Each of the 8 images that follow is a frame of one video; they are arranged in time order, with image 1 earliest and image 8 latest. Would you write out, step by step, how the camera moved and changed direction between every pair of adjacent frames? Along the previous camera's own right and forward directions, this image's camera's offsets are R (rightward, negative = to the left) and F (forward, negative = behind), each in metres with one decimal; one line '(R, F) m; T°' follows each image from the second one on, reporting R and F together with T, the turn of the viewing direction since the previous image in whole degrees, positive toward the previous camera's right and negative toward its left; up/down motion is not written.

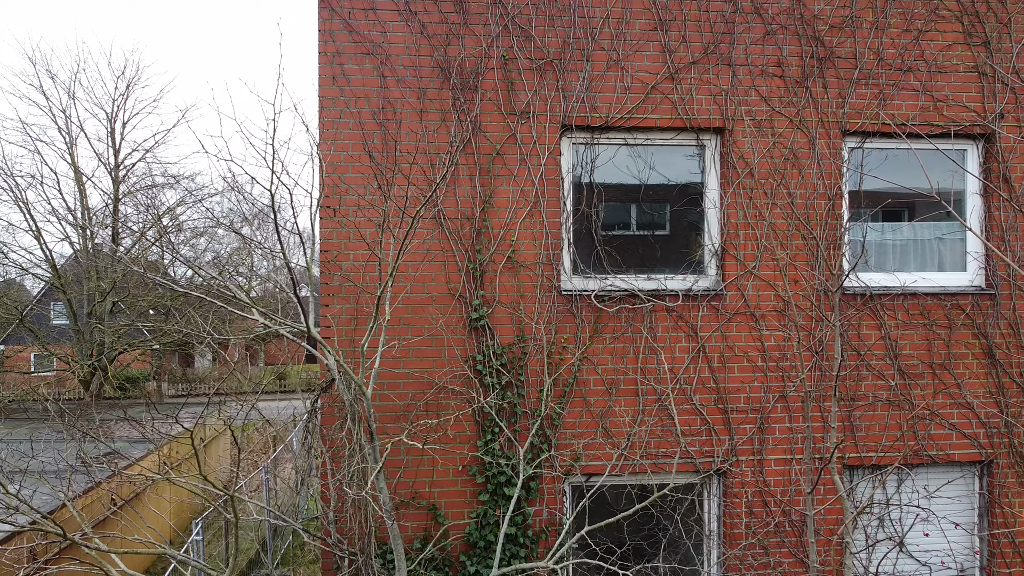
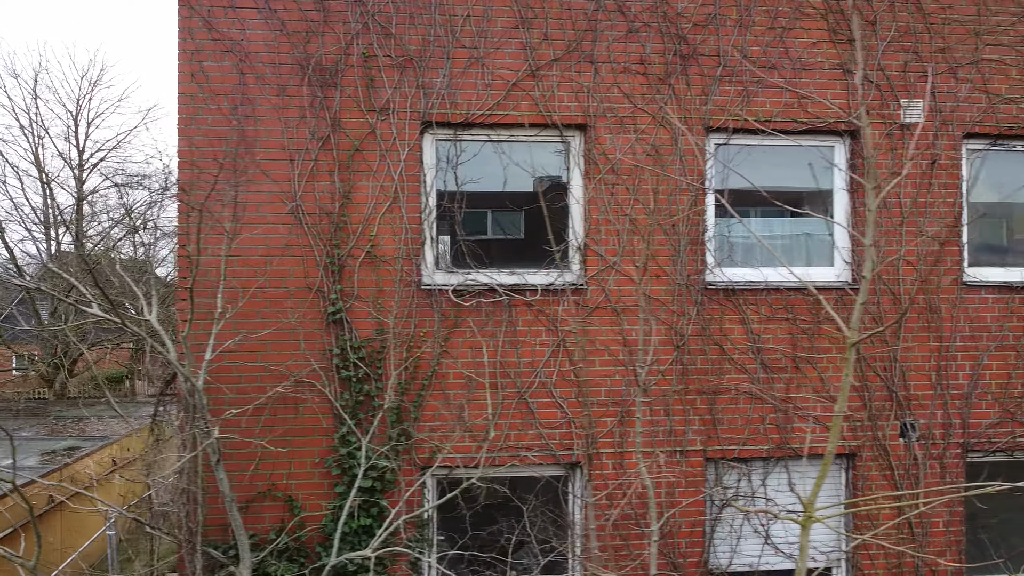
(+0.8, 0.0) m; 0°
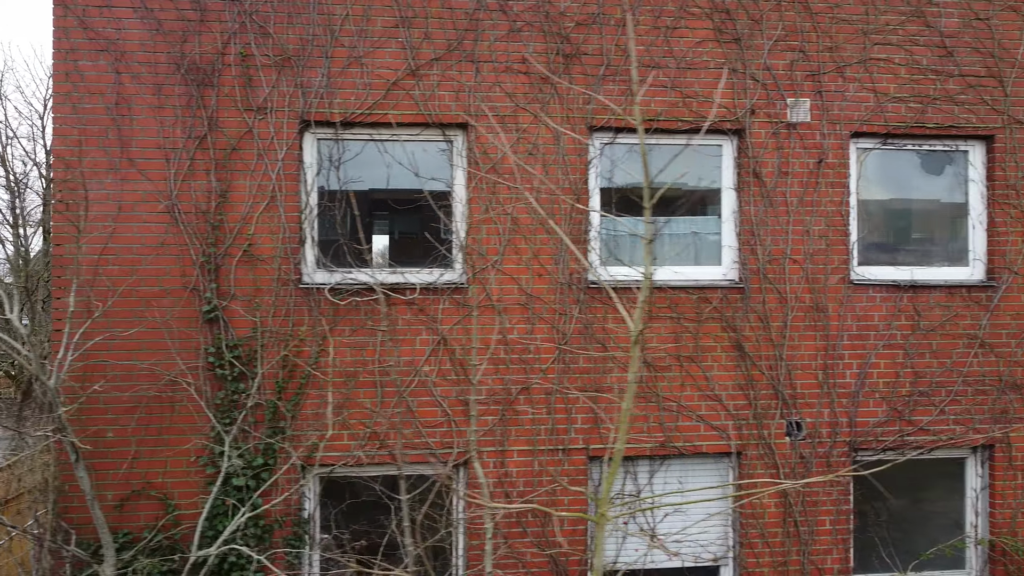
(+0.7, 0.0) m; 0°
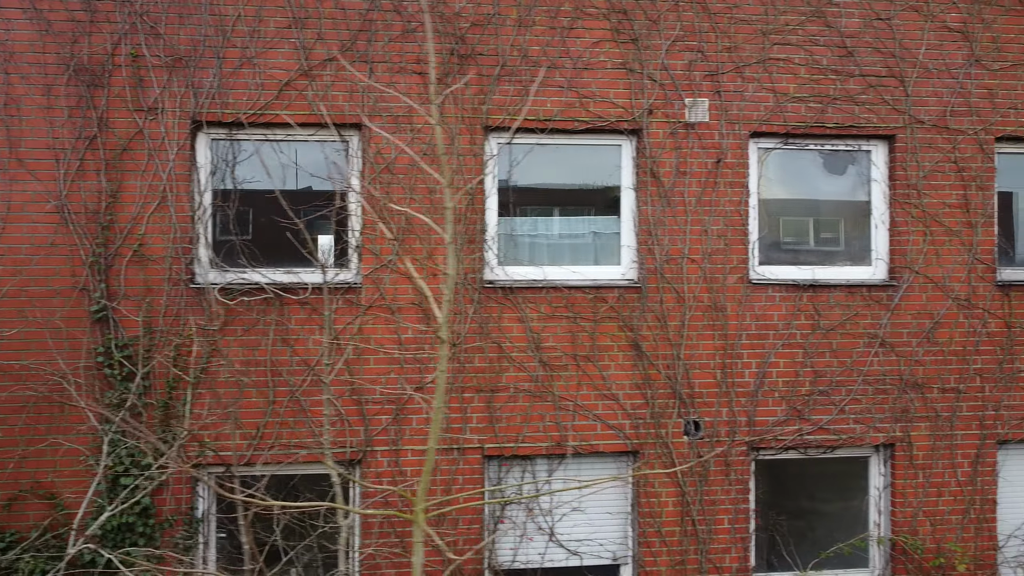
(+0.7, 0.0) m; 0°
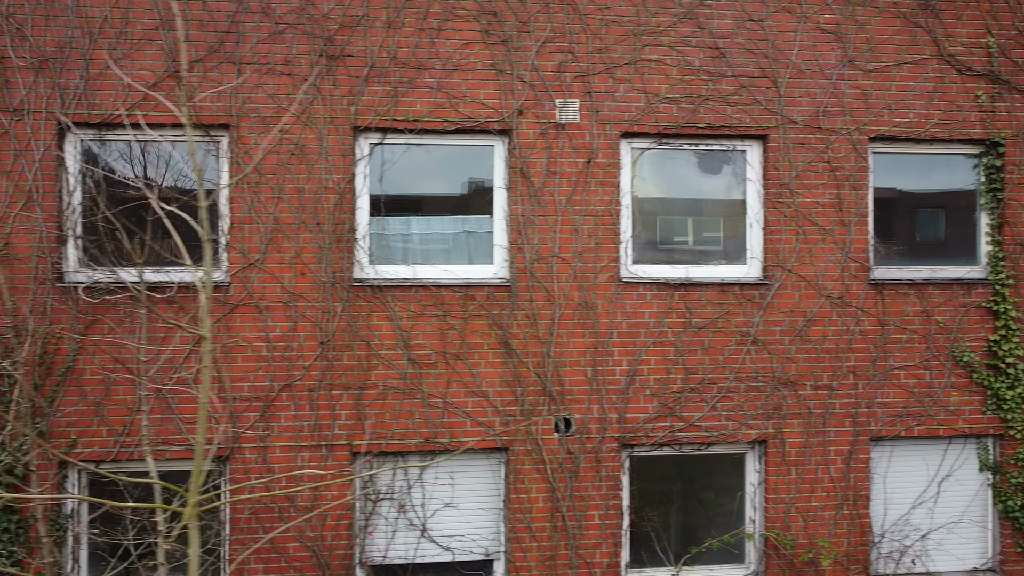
(+0.8, -0.1) m; 0°
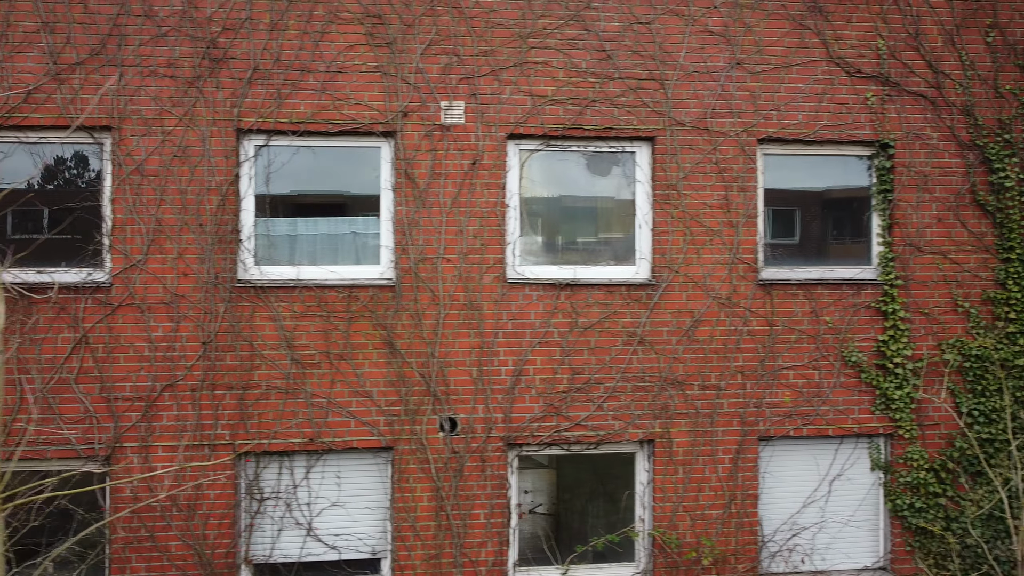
(+0.8, 0.0) m; 0°
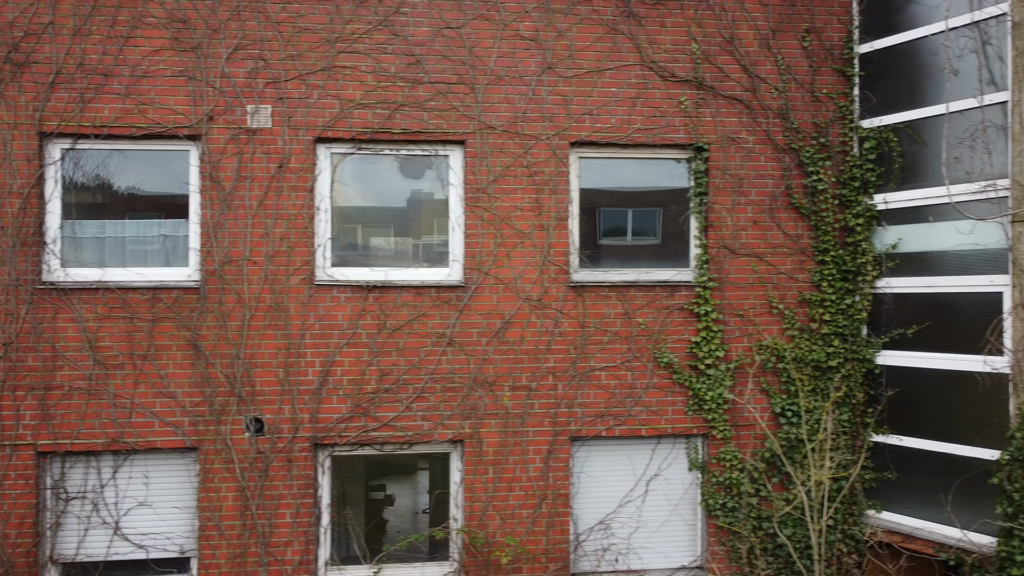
(+1.3, 0.0) m; 0°
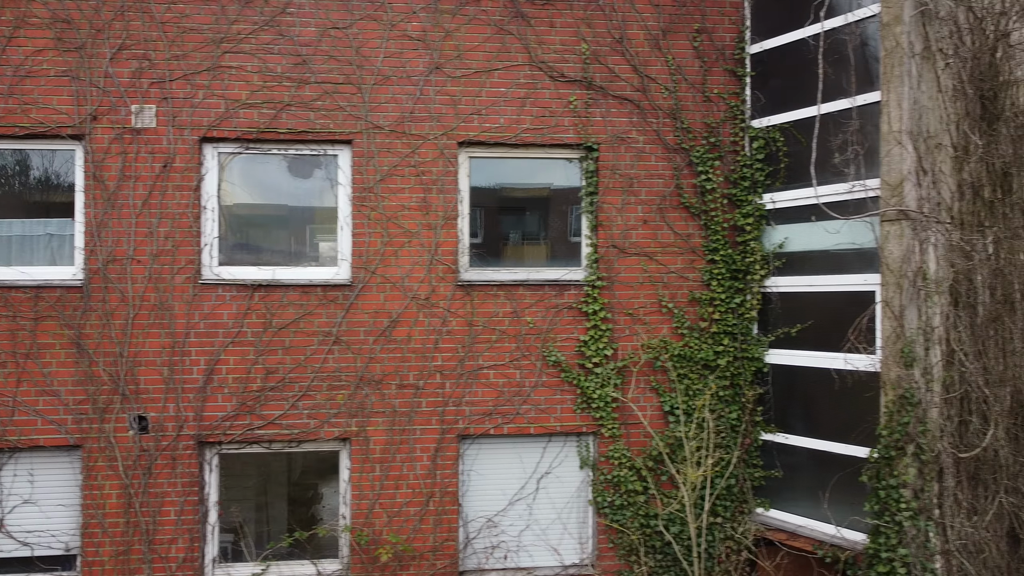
(+0.8, 0.0) m; 0°
